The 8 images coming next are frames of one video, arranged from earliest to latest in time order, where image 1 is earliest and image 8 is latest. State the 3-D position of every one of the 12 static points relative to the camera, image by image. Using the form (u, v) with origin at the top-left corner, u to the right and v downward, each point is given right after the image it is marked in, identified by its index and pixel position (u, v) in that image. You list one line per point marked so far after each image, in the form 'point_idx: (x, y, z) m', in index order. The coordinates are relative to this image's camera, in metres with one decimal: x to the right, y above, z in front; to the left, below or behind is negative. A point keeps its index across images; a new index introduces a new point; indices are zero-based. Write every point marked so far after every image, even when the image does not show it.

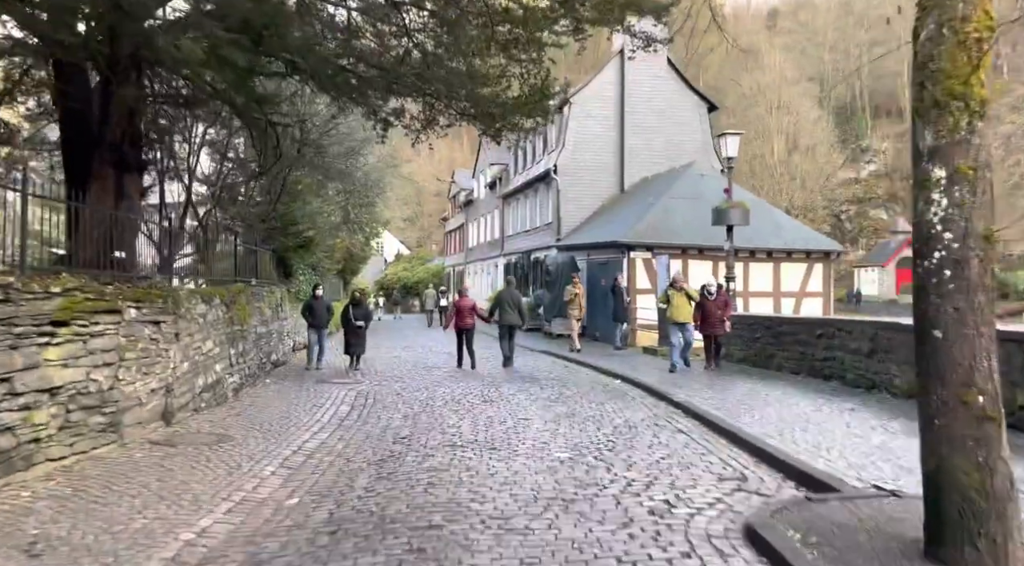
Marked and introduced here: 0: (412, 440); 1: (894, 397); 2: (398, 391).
0: (-1.1, -1.7, +8.6) m
1: (+4.6, -1.4, +9.7) m
2: (-1.9, -1.8, +13.3) m
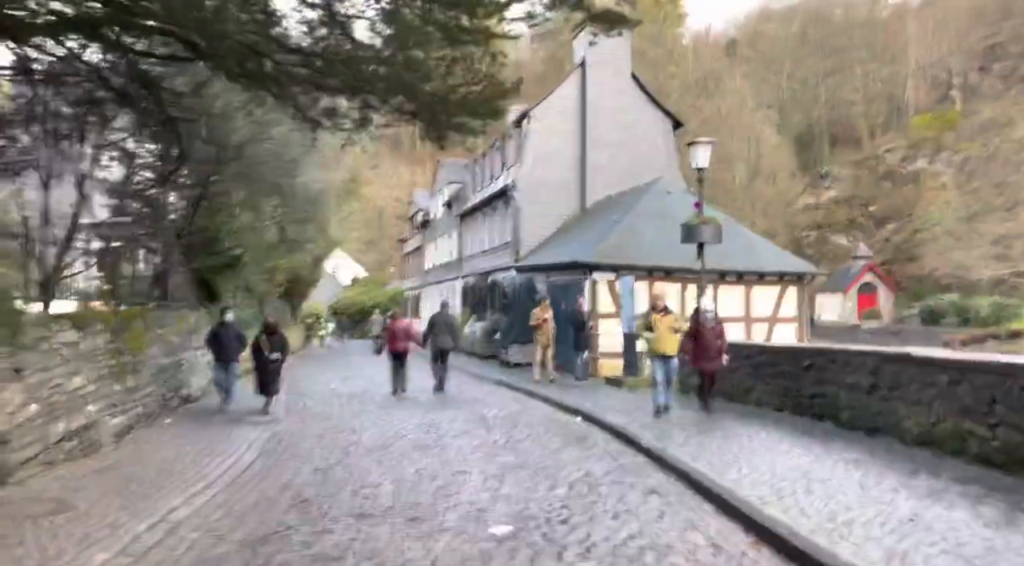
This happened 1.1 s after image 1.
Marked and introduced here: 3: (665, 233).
0: (-1.7, -1.9, +6.7) m
1: (+3.9, -1.6, +8.1) m
2: (-2.7, -2.1, +11.4) m
3: (+3.7, +1.2, +19.6) m
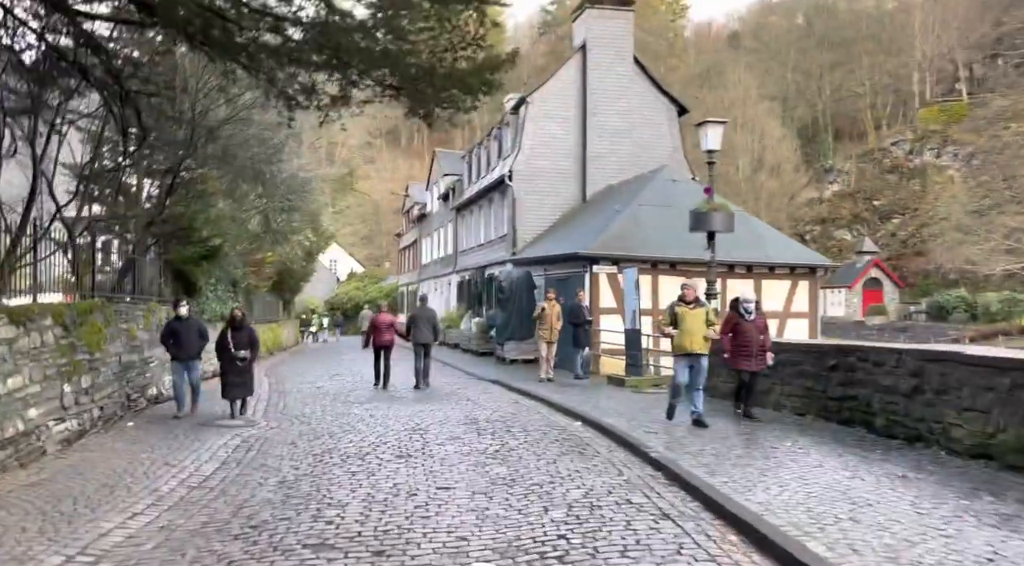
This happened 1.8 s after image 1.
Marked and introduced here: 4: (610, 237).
0: (-1.7, -1.8, +5.7) m
1: (+3.8, -1.5, +7.1) m
2: (-2.8, -2.0, +10.4) m
3: (+3.6, +1.4, +18.5) m
4: (+2.1, +1.0, +17.5) m
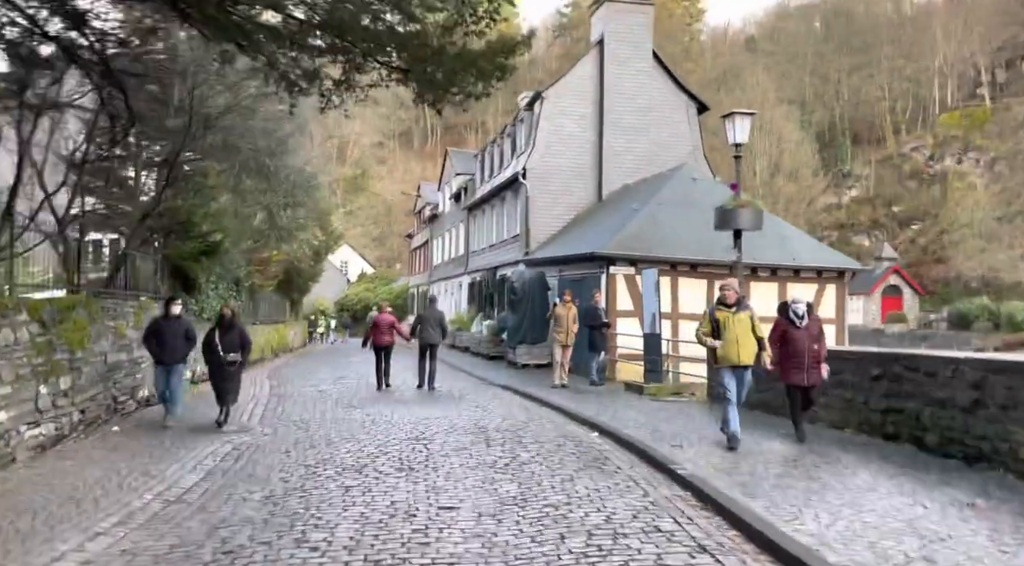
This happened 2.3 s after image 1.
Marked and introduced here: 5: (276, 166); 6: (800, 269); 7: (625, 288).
0: (-1.7, -1.7, +5.0) m
1: (+3.9, -1.5, +6.2) m
2: (-2.7, -1.9, +9.6) m
3: (+3.9, +1.3, +17.7) m
4: (+2.4, +1.0, +16.7) m
5: (-5.2, +2.6, +17.8) m
6: (+6.5, +0.3, +18.2) m
7: (+2.3, -0.1, +16.7) m
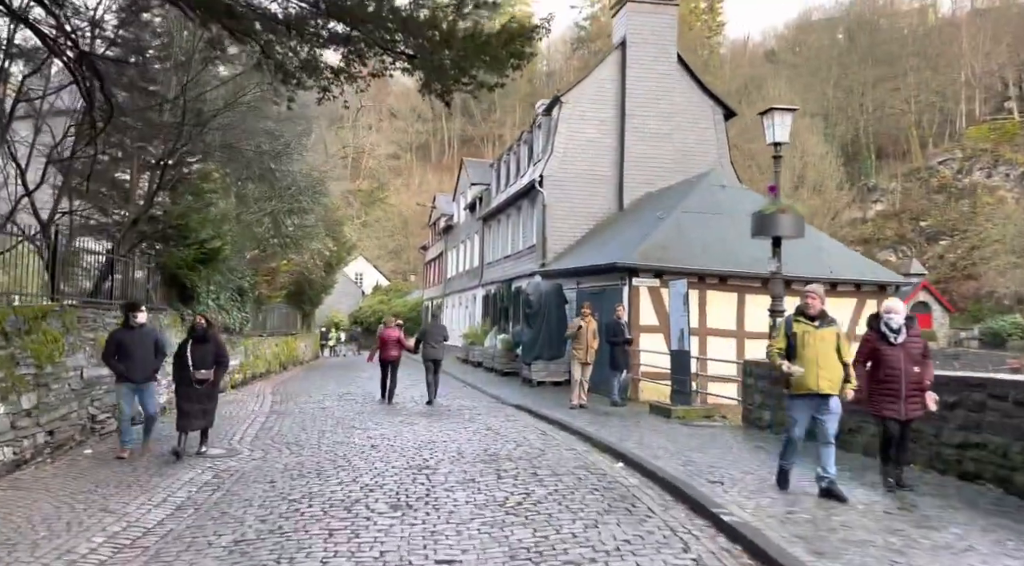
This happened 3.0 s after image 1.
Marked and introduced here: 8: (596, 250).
0: (-1.6, -1.7, +3.9) m
1: (+4.0, -1.6, +5.1) m
2: (-2.5, -2.0, +8.6) m
3: (+4.2, +1.0, +16.6) m
4: (+2.7, +0.7, +15.7) m
5: (-4.8, +2.3, +16.9) m
6: (+6.8, 0.0, +17.0) m
7: (+2.6, -0.3, +15.5) m
8: (+1.9, +0.8, +18.7) m
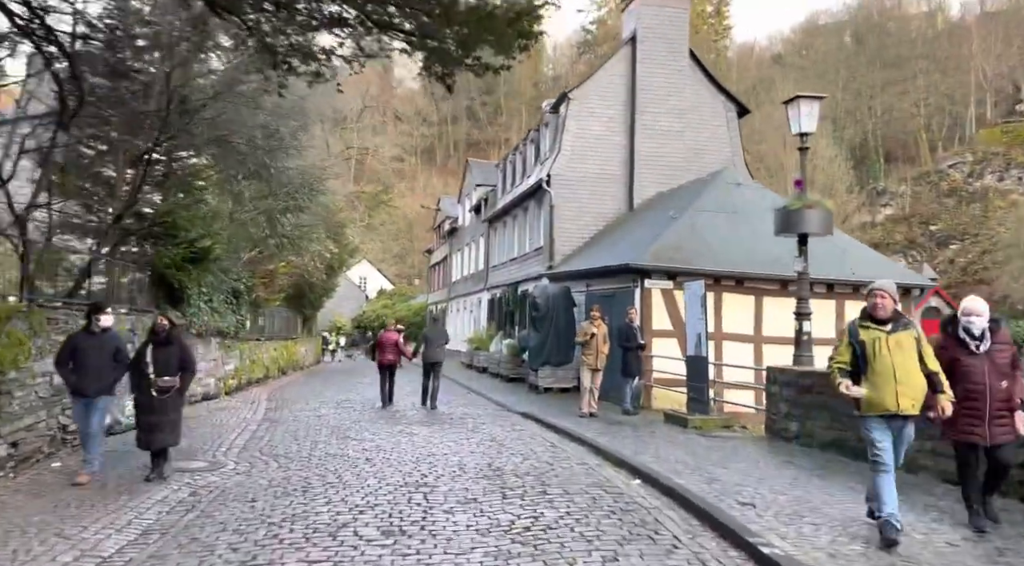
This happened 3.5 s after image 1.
0: (-1.6, -1.7, +3.2) m
1: (+4.0, -1.6, +4.3) m
2: (-2.5, -2.0, +7.8) m
3: (+4.3, +1.0, +15.8) m
4: (+2.8, +0.7, +14.9) m
5: (-4.7, +2.3, +16.1) m
6: (+6.9, -0.1, +16.2) m
7: (+2.7, -0.4, +14.8) m
8: (+2.1, +0.7, +17.9) m
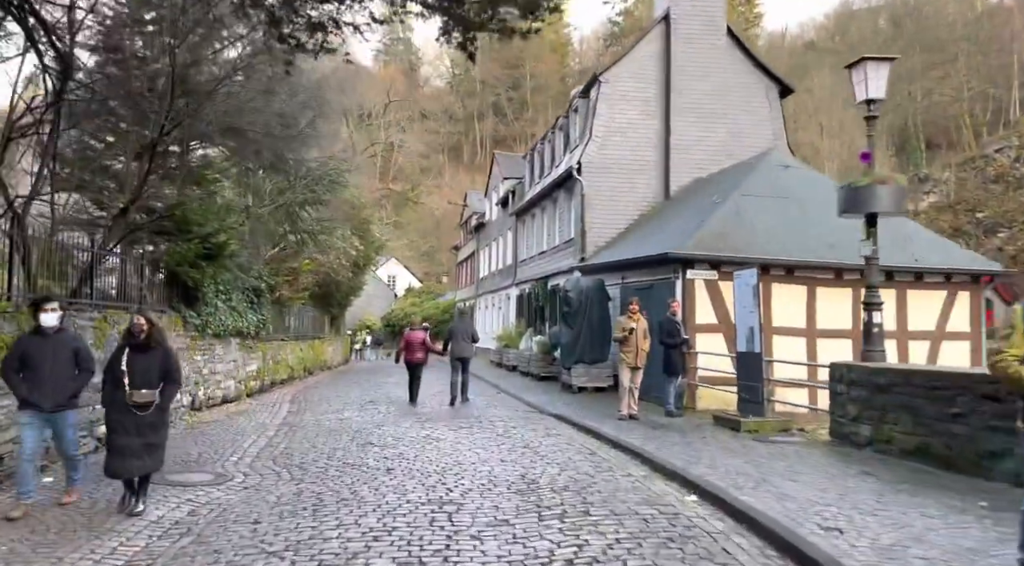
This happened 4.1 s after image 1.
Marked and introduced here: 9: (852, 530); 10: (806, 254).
0: (-1.4, -1.6, +2.3) m
1: (+4.2, -1.4, +3.2) m
2: (-2.1, -2.0, +7.0) m
3: (+4.9, +1.2, +14.7) m
4: (+3.3, +0.8, +13.8) m
5: (-4.2, +2.4, +15.3) m
6: (+7.5, +0.2, +15.0) m
7: (+3.3, -0.2, +13.7) m
8: (+2.7, +0.9, +16.9) m
9: (+2.2, -1.6, +5.3) m
10: (+5.0, +0.5, +13.7) m
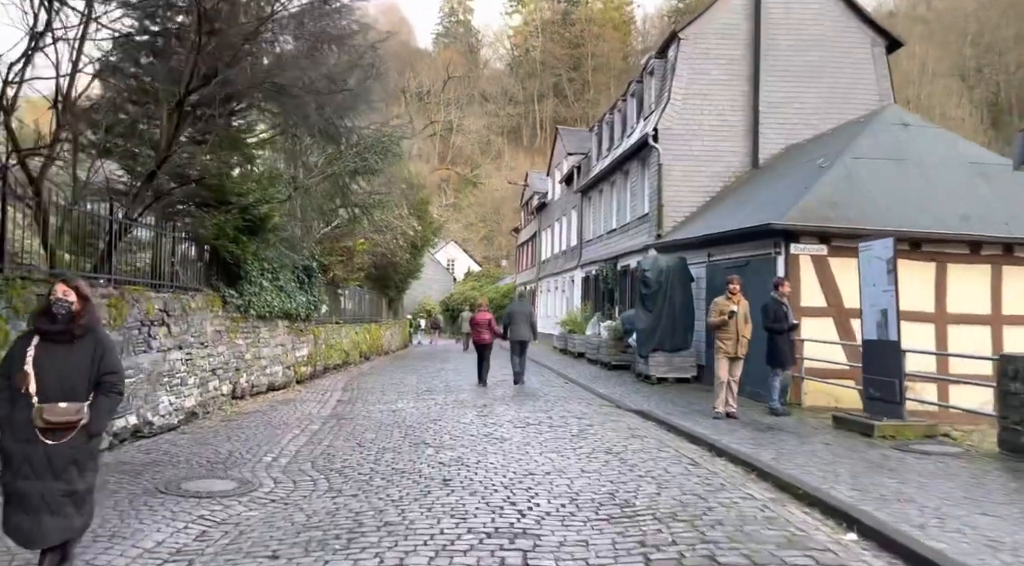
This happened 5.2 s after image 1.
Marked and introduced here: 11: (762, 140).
0: (-1.2, -1.5, +0.7) m
1: (+4.5, -1.3, +1.2) m
2: (-1.5, -1.7, +5.5) m
3: (+6.1, +1.5, +12.6) m
4: (+4.5, +1.2, +11.8) m
5: (-2.9, +2.8, +13.9) m
6: (+8.7, +0.5, +12.7) m
7: (+4.4, +0.1, +11.8) m
8: (+4.0, +1.3, +14.9) m
9: (+2.7, -1.4, +3.5) m
10: (+6.0, +0.8, +11.6) m
11: (+5.7, +3.2, +18.5) m
